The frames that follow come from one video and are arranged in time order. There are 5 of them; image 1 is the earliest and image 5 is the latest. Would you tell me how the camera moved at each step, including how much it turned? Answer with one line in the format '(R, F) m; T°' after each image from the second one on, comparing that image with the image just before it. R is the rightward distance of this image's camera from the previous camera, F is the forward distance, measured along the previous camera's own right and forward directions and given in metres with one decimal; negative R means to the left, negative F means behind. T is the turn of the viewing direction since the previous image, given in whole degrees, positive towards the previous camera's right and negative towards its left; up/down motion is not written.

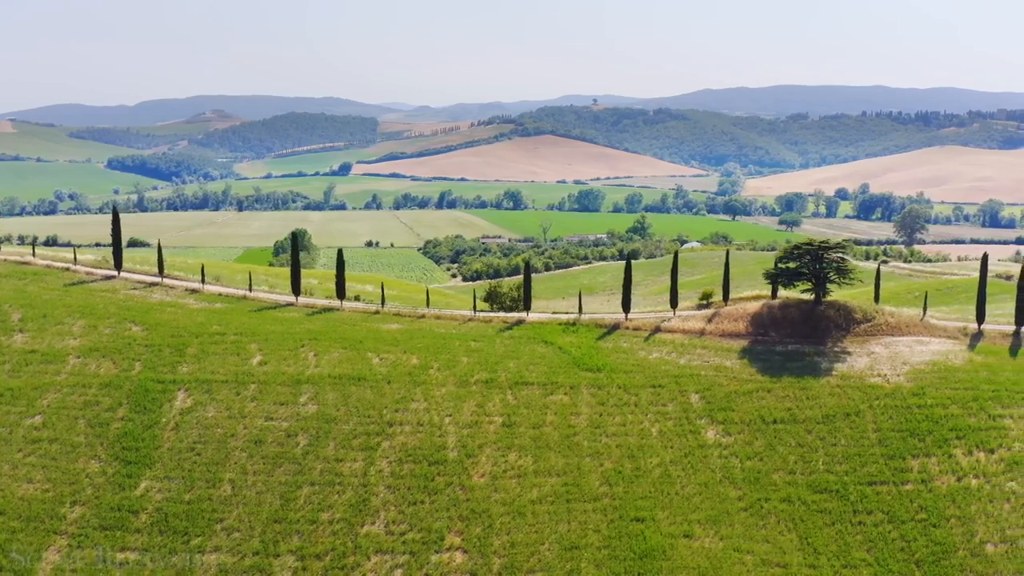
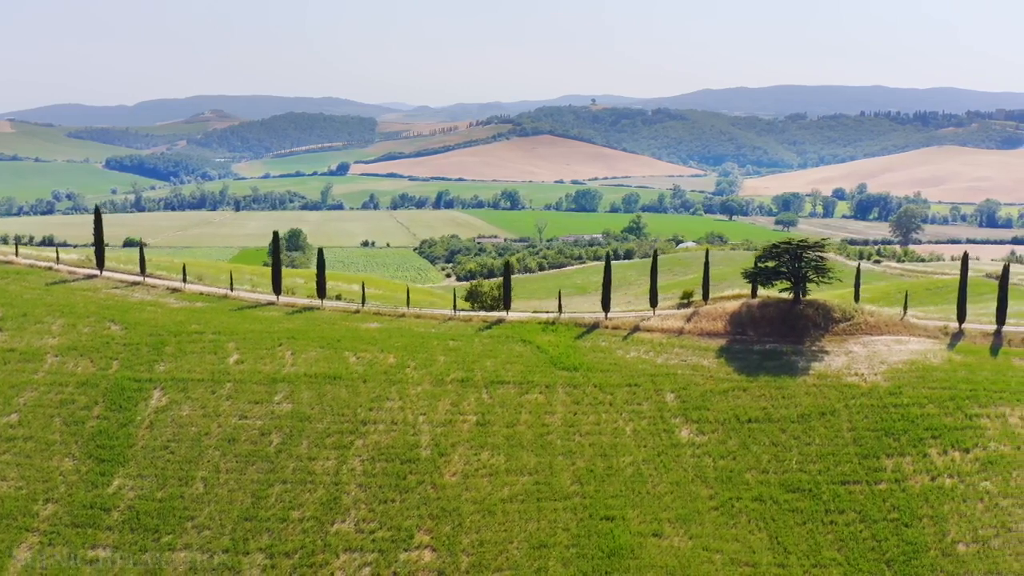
(+1.7, 0.0) m; 0°
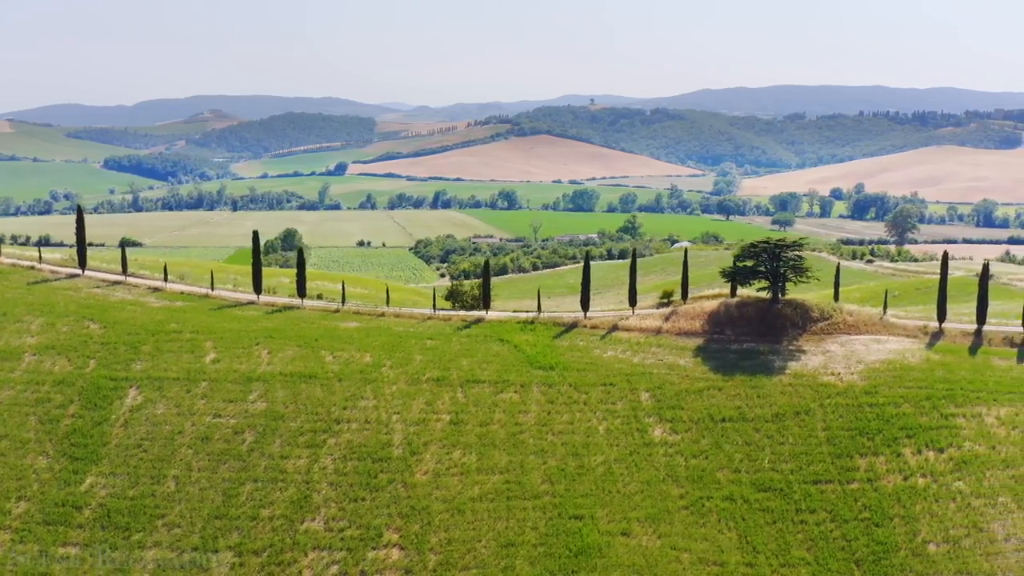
(+1.7, 0.0) m; 0°
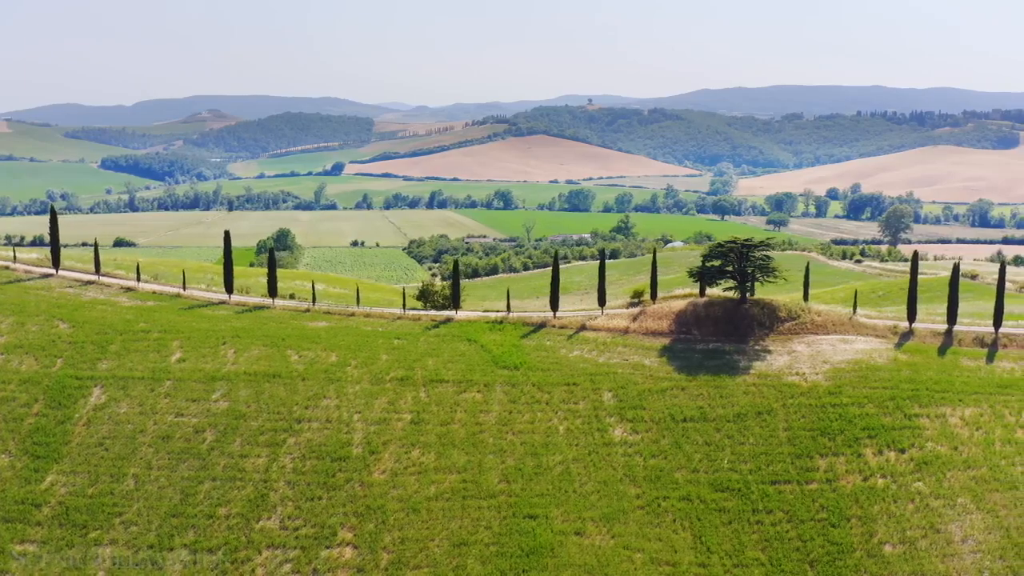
(+2.5, -0.1) m; 0°
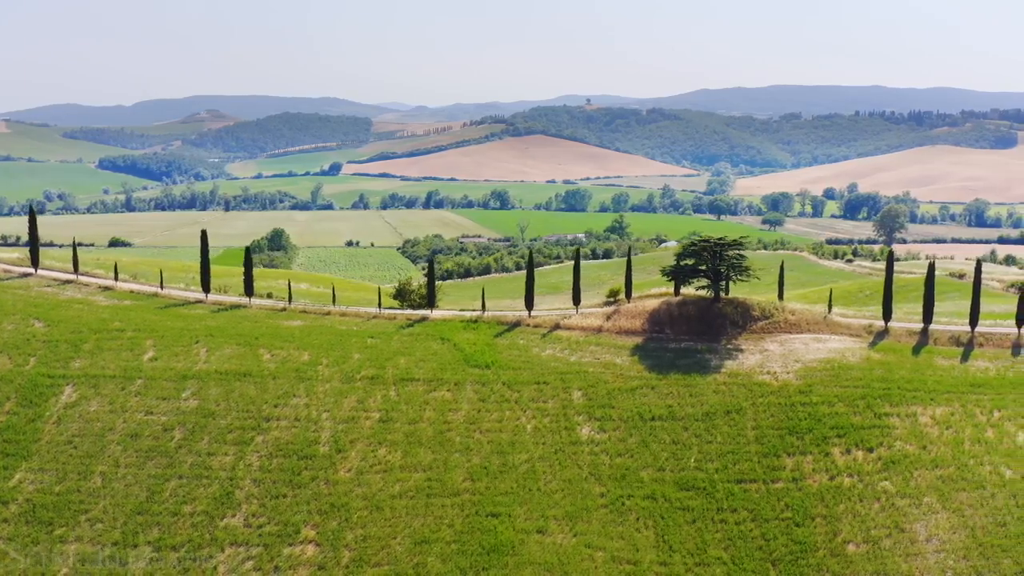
(+2.1, -0.1) m; 0°
